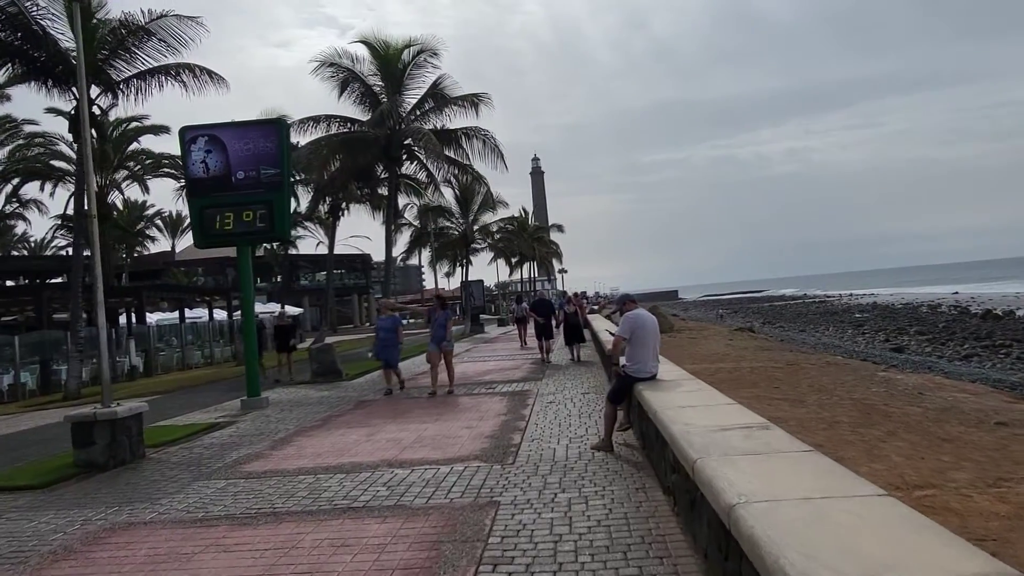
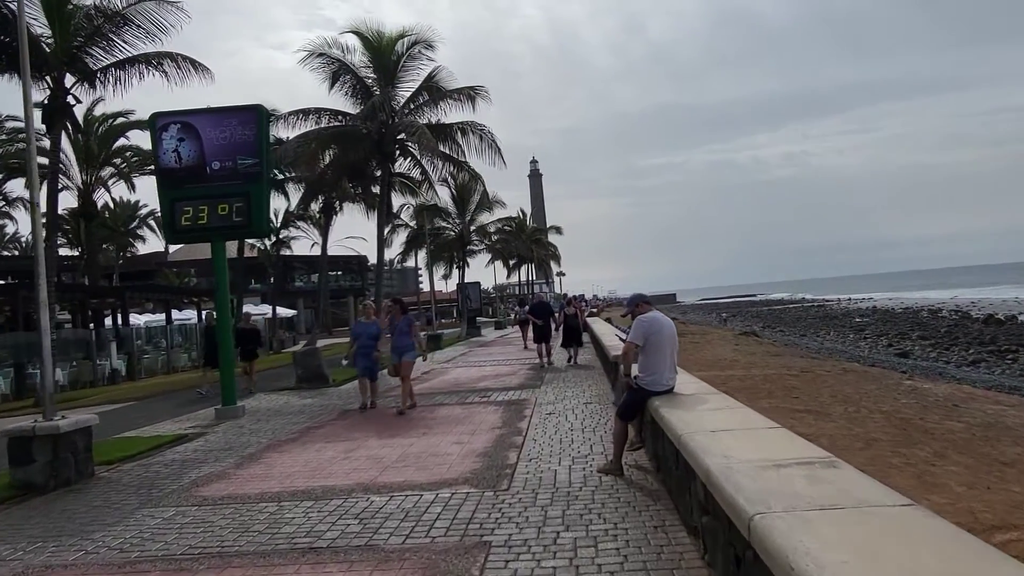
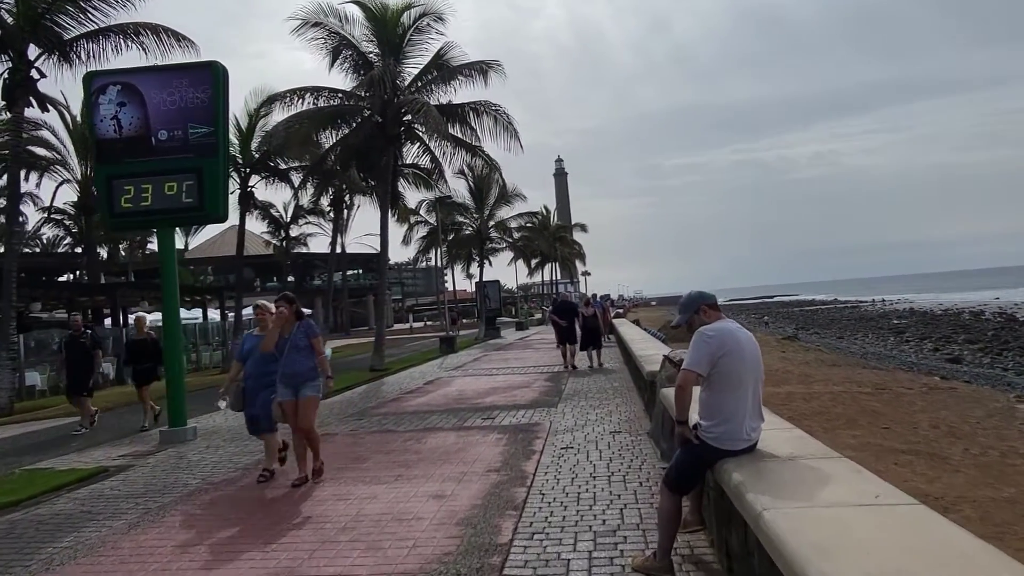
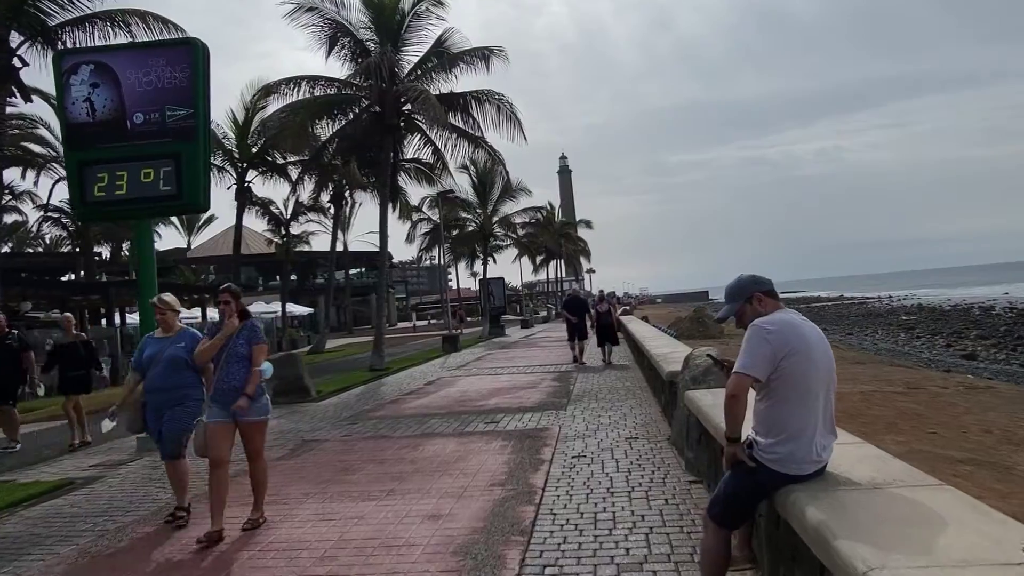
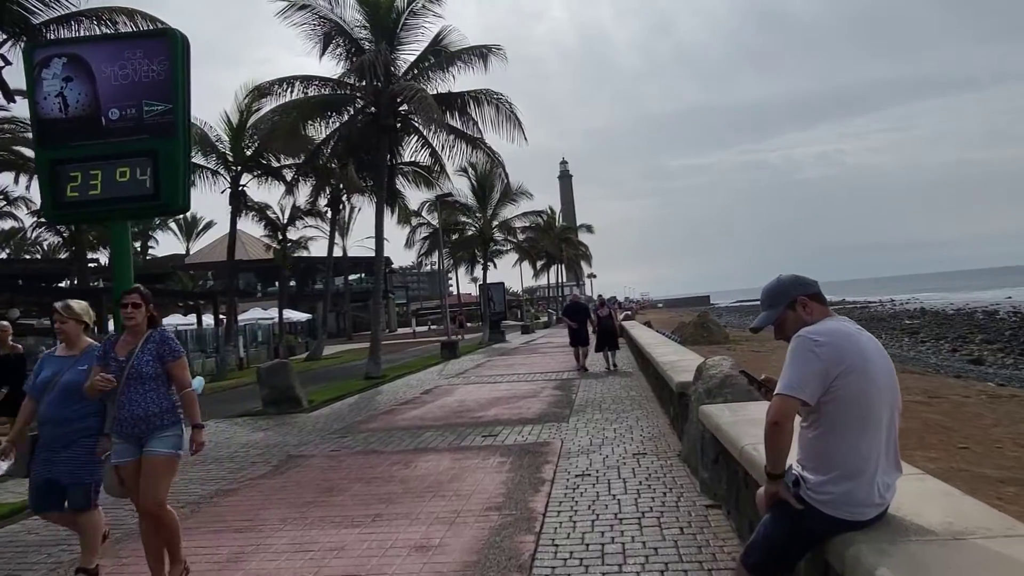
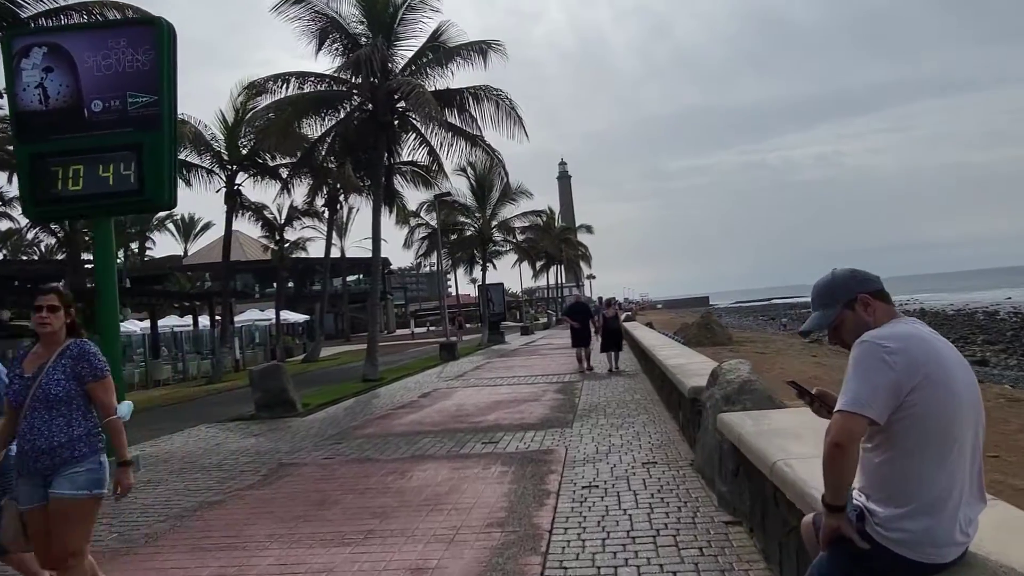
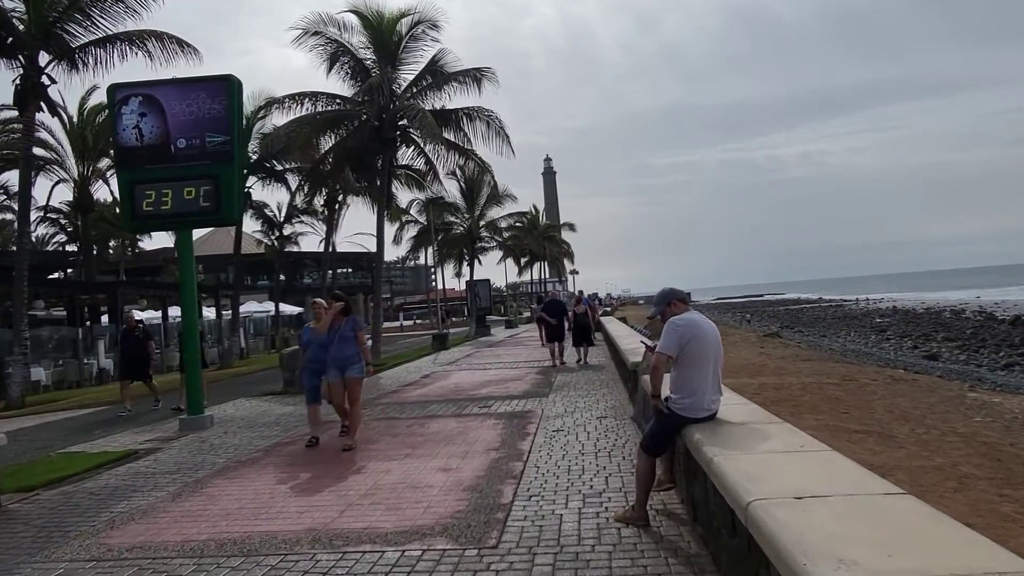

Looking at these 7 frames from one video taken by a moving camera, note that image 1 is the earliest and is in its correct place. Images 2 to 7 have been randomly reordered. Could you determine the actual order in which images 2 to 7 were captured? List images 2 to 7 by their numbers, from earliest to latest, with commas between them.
2, 7, 3, 4, 5, 6
